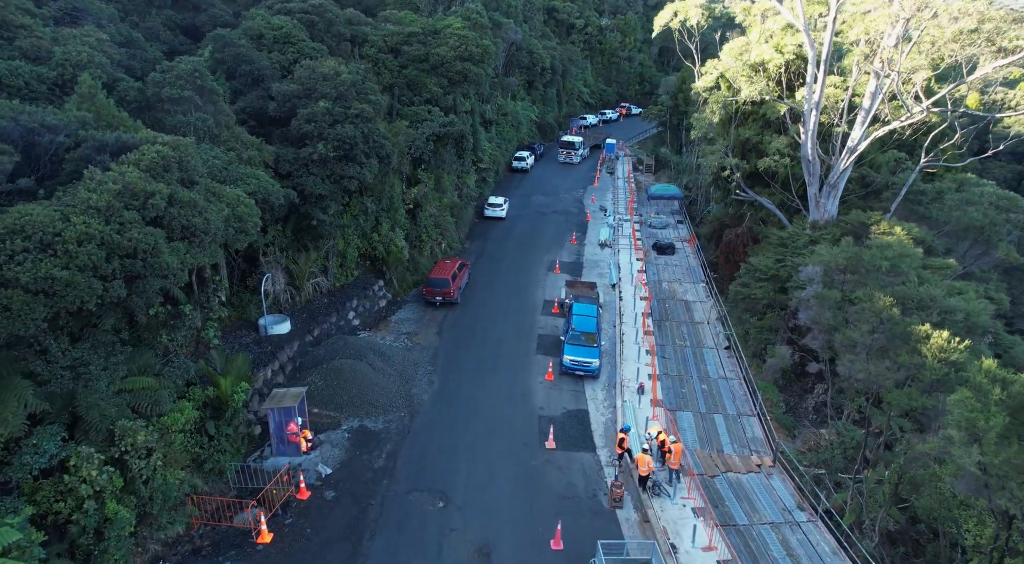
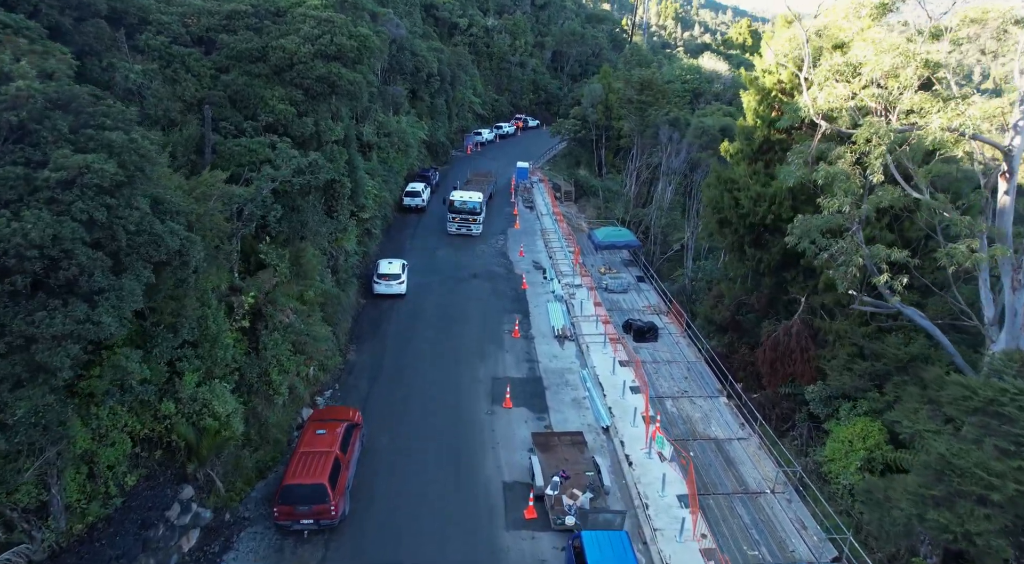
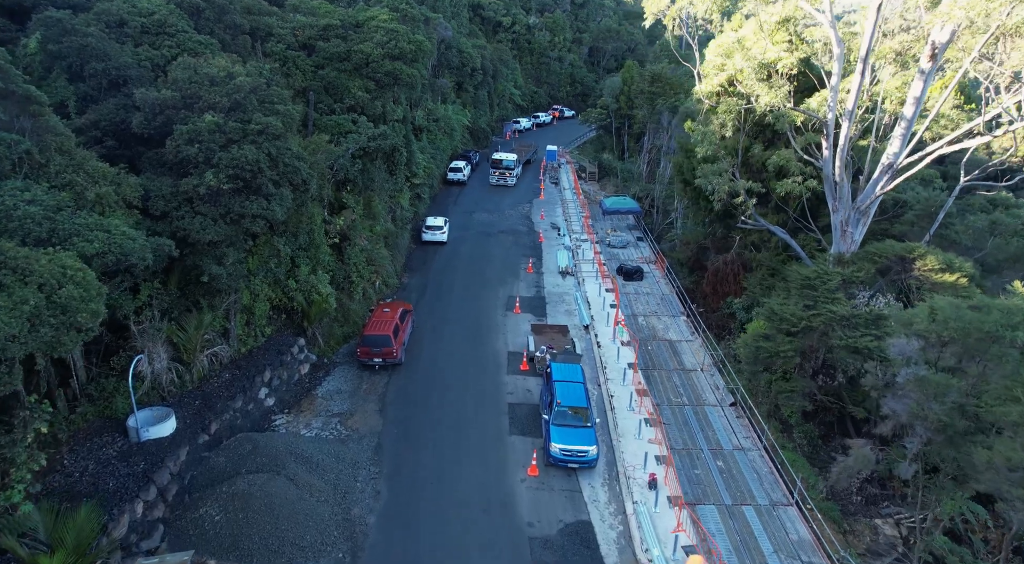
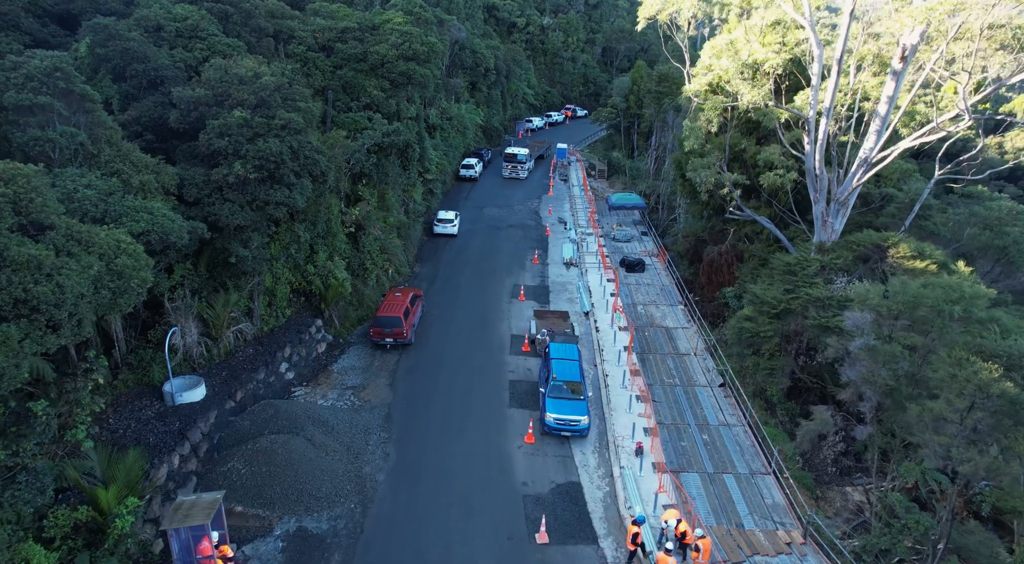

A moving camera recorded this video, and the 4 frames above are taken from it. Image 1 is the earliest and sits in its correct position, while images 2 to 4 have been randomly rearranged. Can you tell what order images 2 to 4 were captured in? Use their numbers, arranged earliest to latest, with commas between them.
4, 3, 2
